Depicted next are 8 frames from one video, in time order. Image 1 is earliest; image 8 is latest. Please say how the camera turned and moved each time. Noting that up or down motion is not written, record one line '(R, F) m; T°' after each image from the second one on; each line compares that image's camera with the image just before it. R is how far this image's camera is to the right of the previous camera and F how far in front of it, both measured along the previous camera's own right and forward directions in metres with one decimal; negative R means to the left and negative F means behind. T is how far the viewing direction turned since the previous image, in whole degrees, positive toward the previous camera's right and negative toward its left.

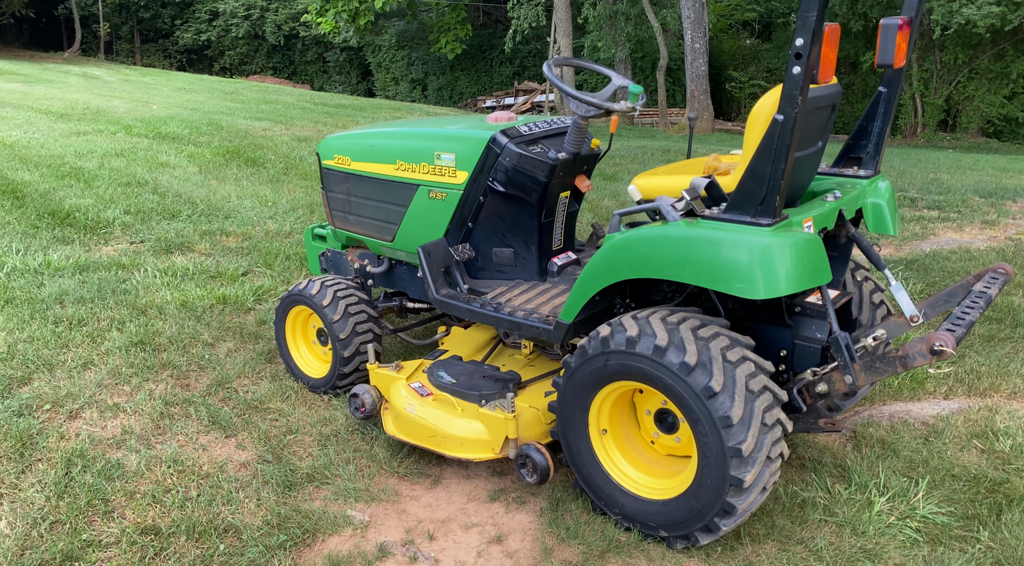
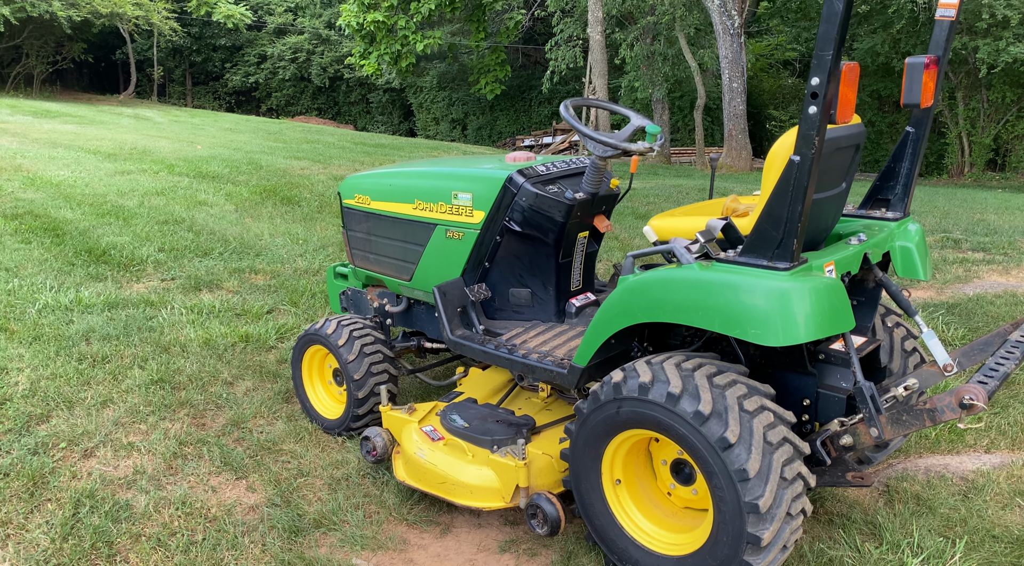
(+0.1, +0.1) m; -3°
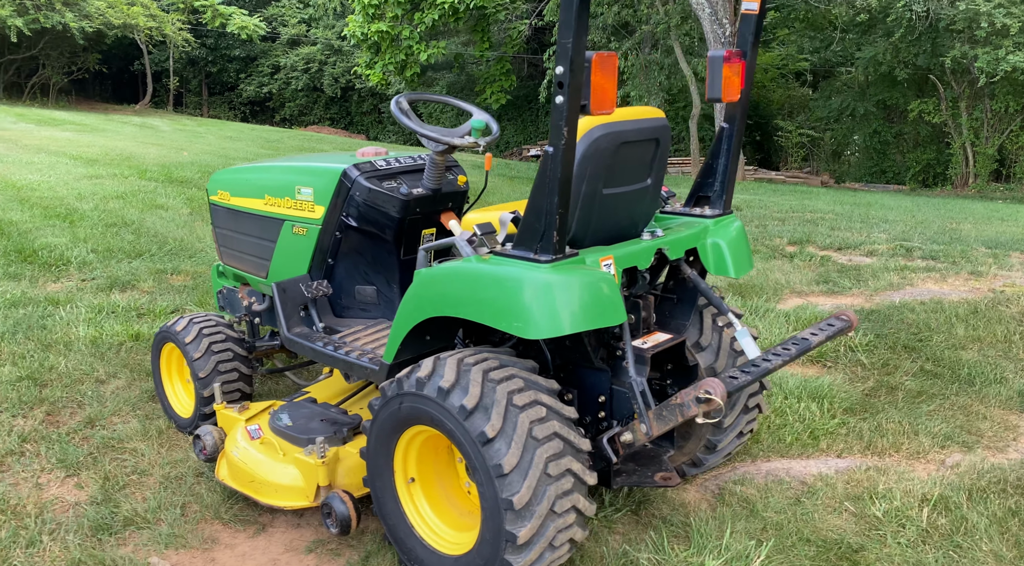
(+0.8, +0.1) m; -1°
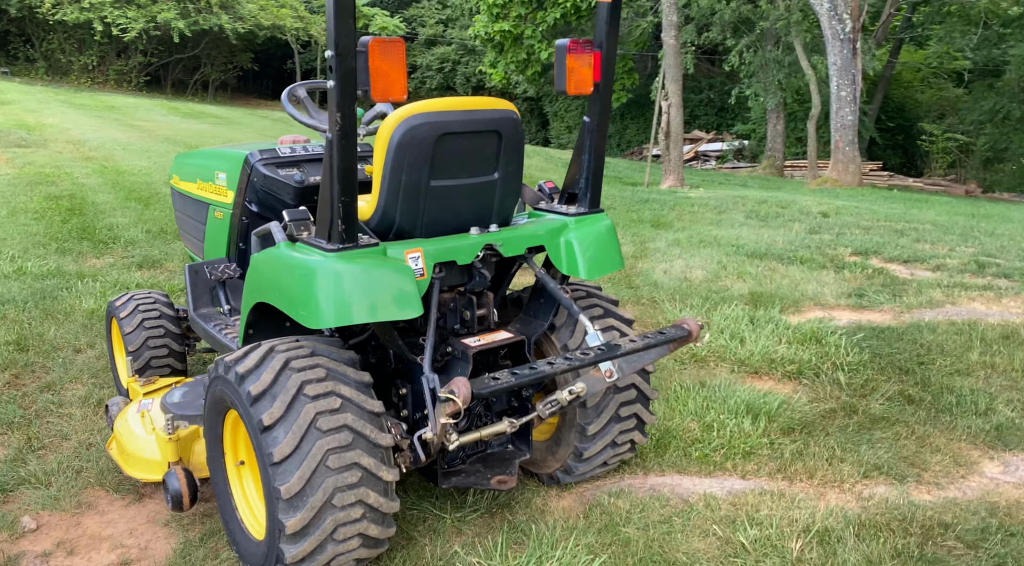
(+1.1, +0.2) m; -9°
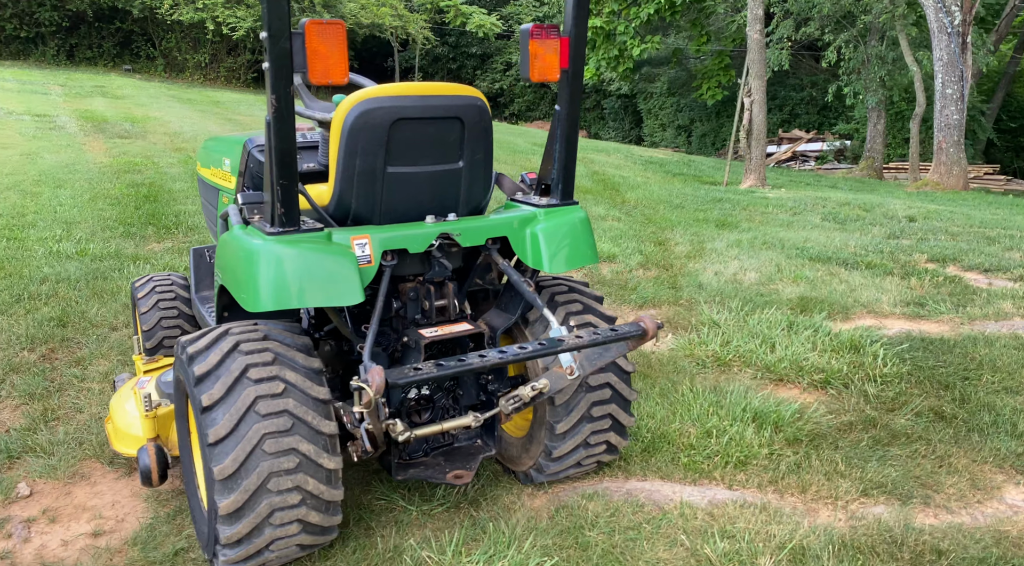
(+0.5, +0.1) m; -7°
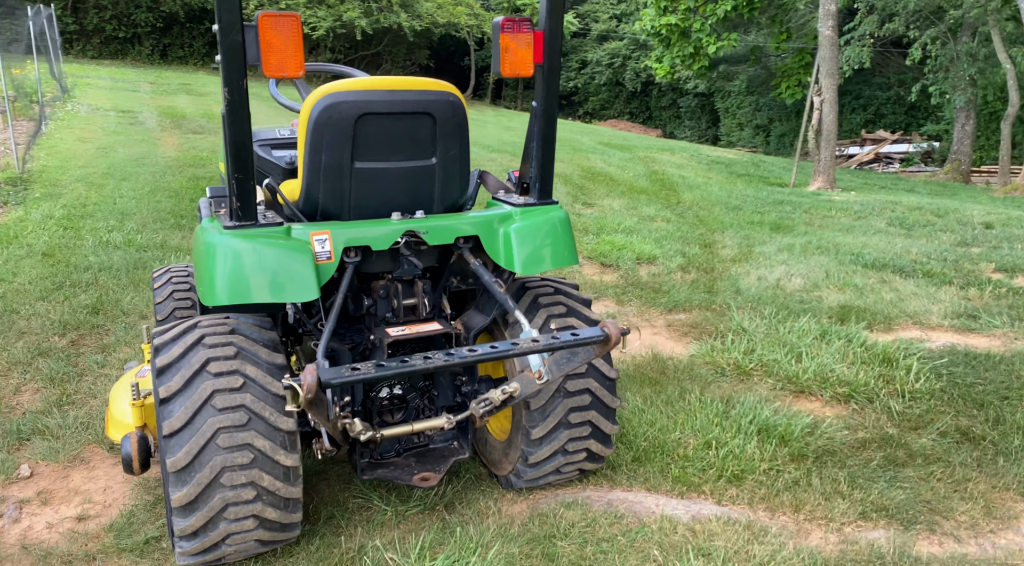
(+0.4, +0.1) m; -5°
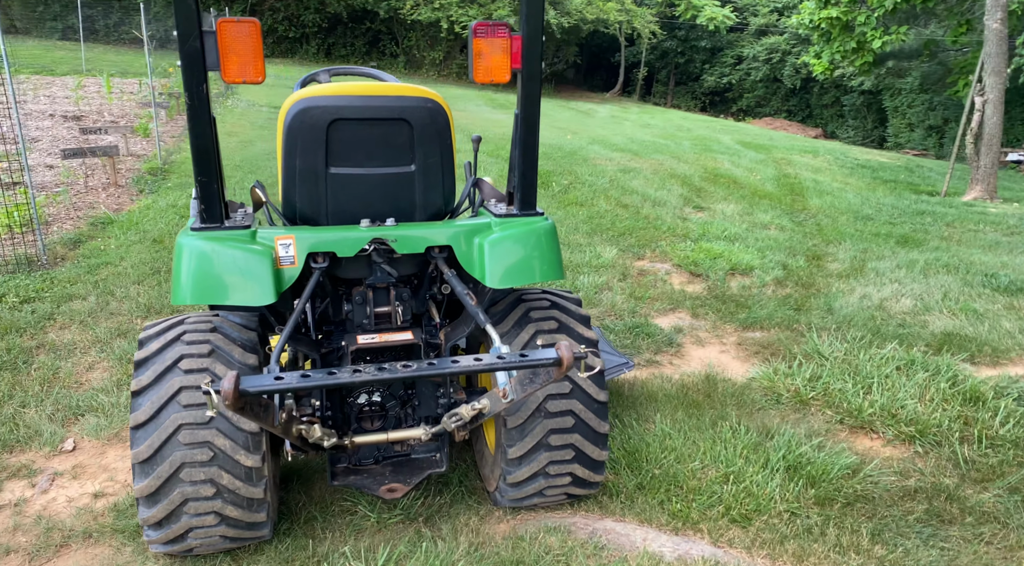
(+0.6, +0.2) m; -11°
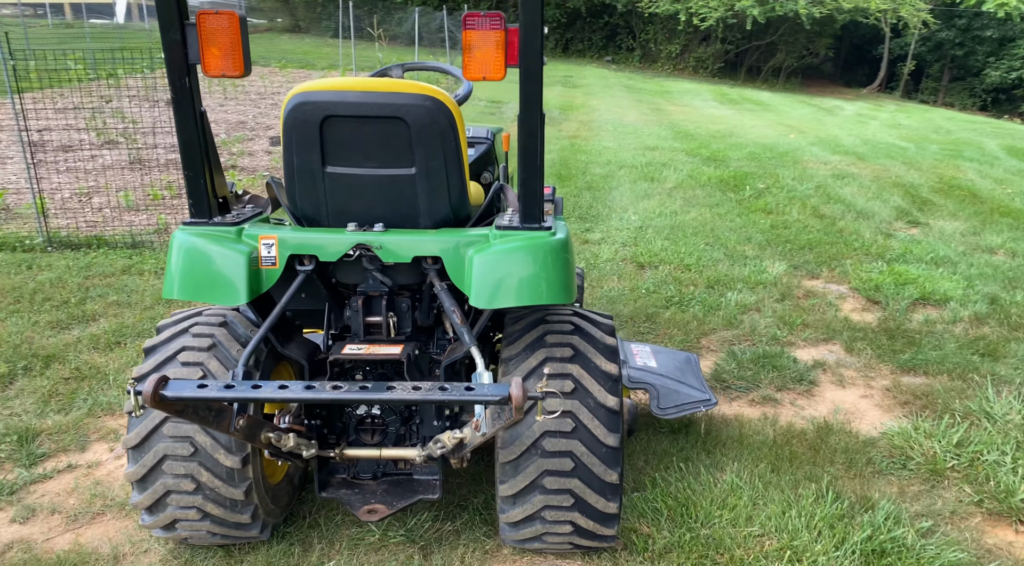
(+0.7, +0.4) m; -17°
